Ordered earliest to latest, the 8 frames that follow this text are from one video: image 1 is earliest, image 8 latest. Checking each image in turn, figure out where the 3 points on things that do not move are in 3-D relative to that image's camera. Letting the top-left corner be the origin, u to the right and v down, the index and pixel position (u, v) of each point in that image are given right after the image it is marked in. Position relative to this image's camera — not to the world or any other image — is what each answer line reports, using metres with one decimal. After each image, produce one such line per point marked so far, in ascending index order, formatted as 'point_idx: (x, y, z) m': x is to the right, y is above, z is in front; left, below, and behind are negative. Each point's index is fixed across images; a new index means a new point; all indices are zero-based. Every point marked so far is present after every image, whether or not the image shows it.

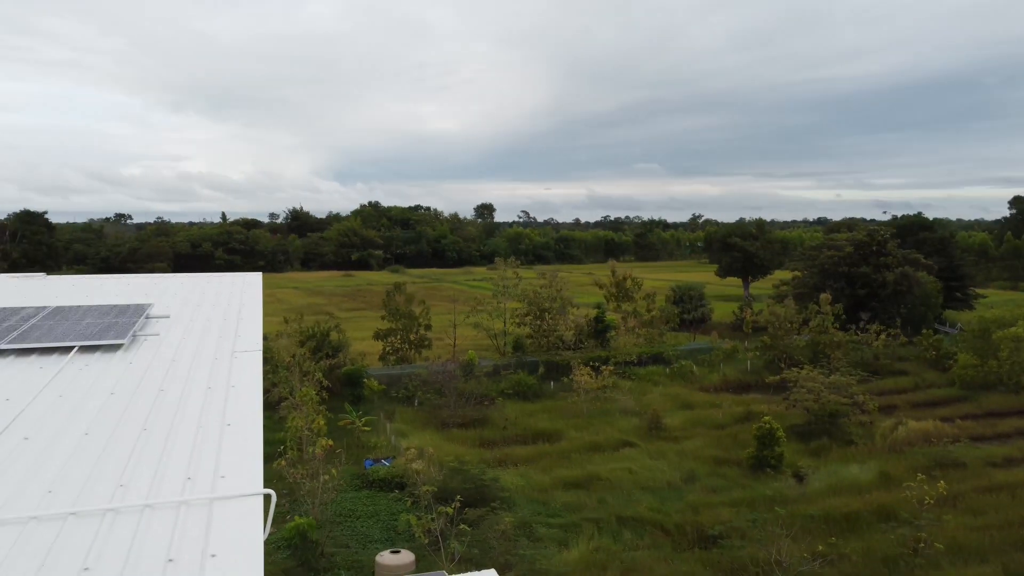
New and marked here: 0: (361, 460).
0: (-3.3, -3.9, +14.2) m
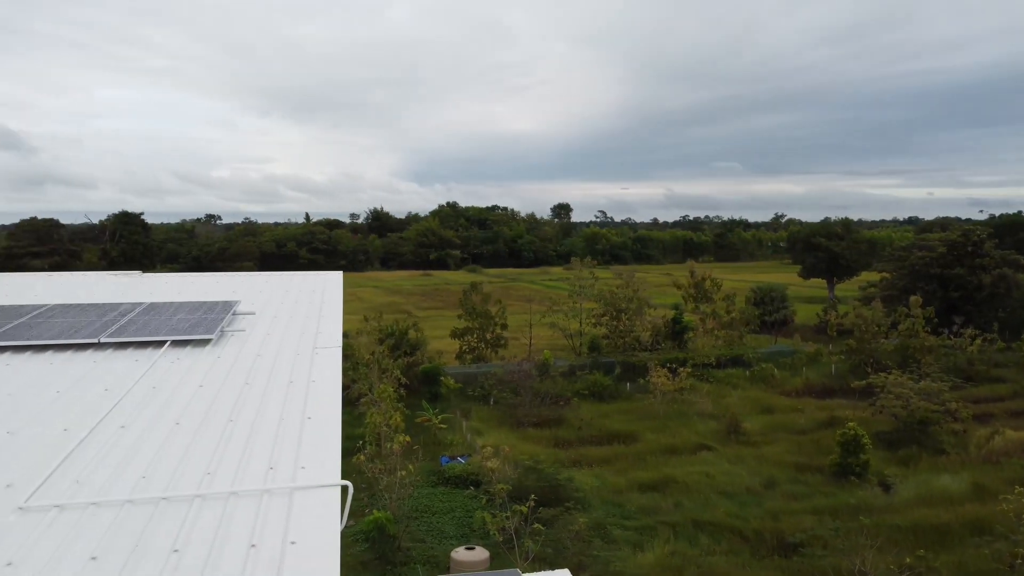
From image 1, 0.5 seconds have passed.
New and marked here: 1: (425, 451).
0: (-1.7, -3.8, +14.6) m
1: (-2.0, -3.8, +14.9) m
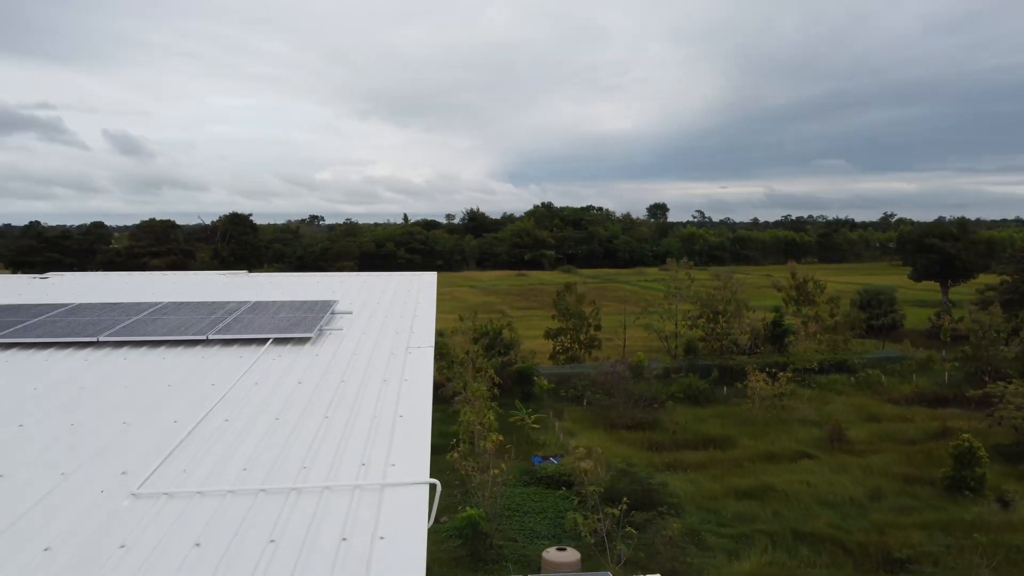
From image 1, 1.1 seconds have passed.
0: (+0.4, -3.8, +14.9) m
1: (+0.1, -3.8, +15.2) m
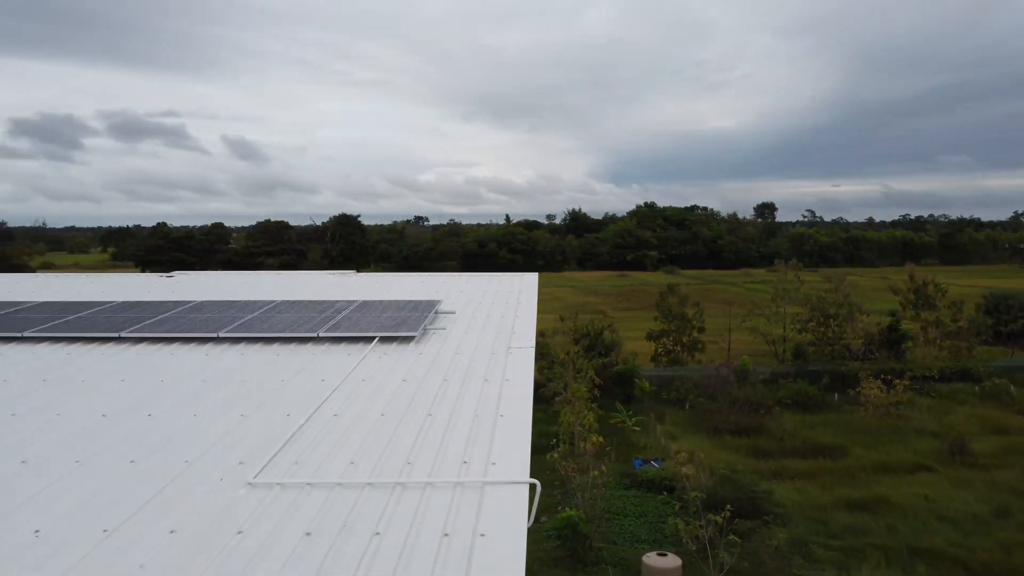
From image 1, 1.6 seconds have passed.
0: (+2.7, -3.9, +14.8) m
1: (+2.4, -3.8, +15.2) m
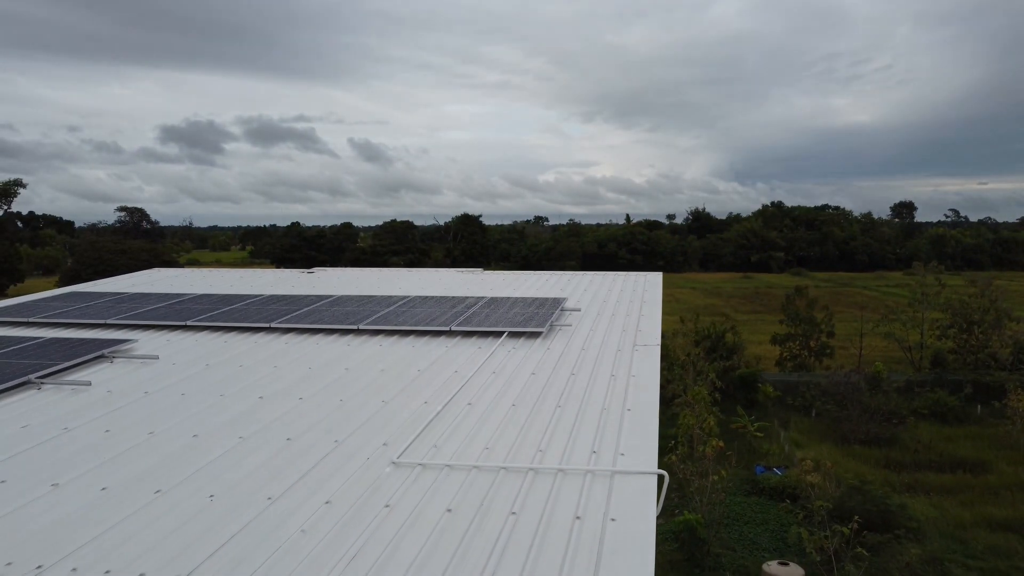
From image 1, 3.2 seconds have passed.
0: (+5.3, -3.9, +14.5) m
1: (+5.1, -3.9, +15.0) m
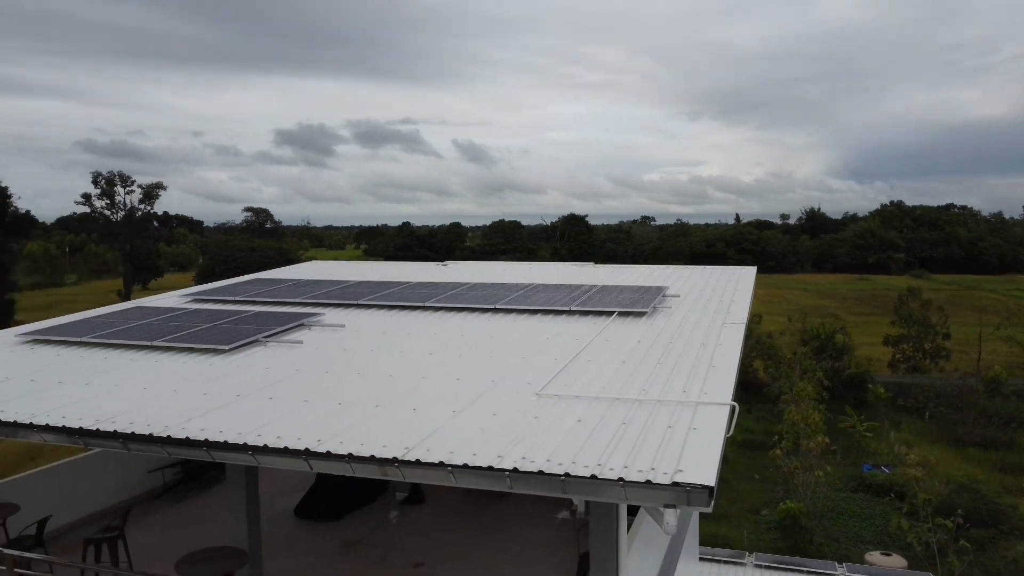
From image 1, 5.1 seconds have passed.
0: (+7.7, -3.9, +14.4) m
1: (+7.6, -3.9, +14.9) m
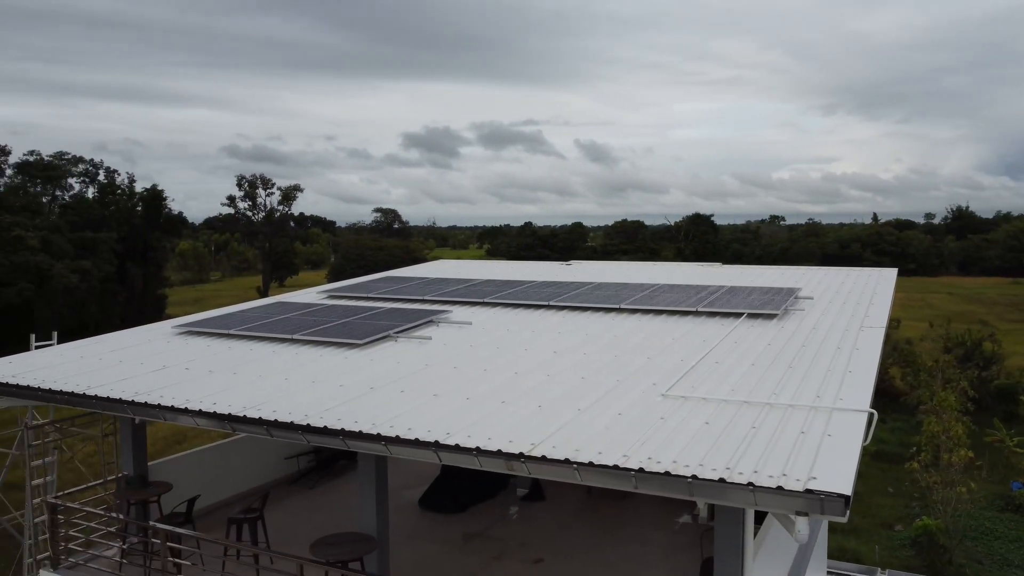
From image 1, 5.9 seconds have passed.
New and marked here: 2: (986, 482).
0: (+10.2, -4.0, +13.5) m
1: (+10.2, -4.0, +13.9) m
2: (+10.3, -4.2, +14.3) m
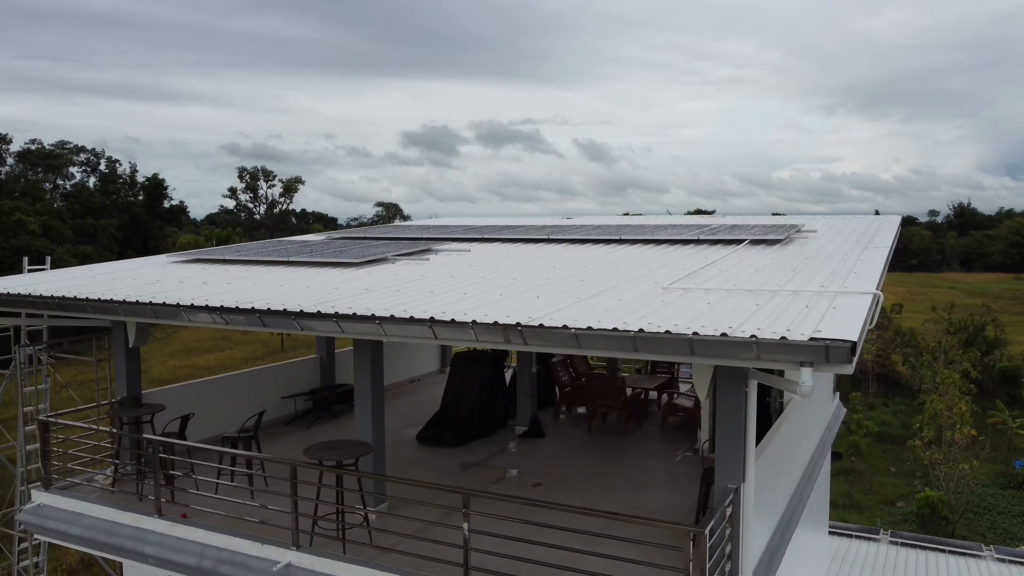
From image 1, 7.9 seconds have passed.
0: (+10.1, -3.9, +13.5) m
1: (+10.1, -3.8, +13.9) m
2: (+10.1, -4.1, +14.3) m
